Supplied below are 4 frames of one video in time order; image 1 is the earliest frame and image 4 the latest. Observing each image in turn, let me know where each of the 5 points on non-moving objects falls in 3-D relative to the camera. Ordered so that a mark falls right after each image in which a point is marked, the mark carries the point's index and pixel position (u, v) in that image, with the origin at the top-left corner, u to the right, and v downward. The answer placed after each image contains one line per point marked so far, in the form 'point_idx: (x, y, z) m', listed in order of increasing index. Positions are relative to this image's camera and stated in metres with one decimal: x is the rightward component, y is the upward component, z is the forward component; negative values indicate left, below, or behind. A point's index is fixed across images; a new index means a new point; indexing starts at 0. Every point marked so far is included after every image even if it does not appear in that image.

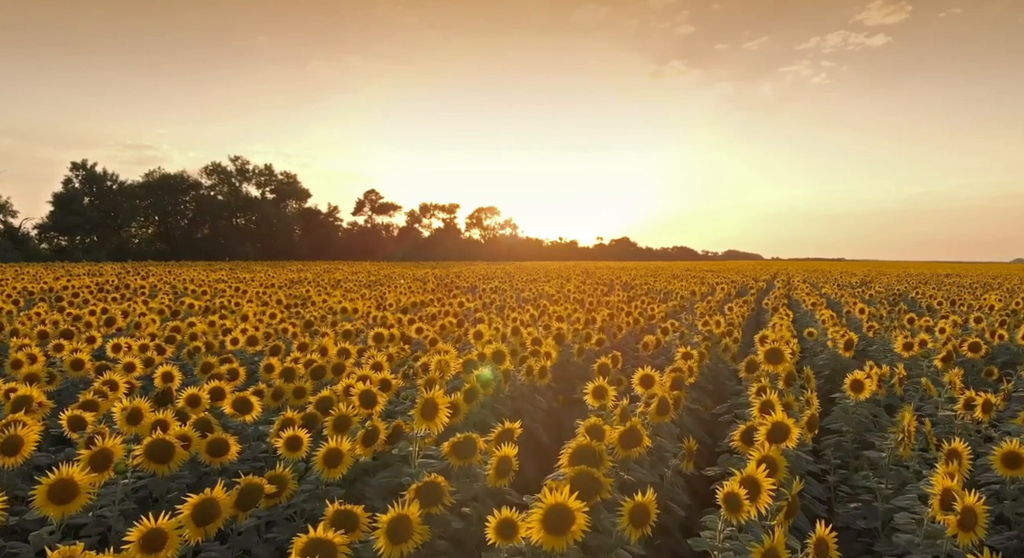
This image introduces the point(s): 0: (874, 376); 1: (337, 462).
0: (+3.7, -1.0, +7.4) m
1: (-1.2, -1.3, +5.1) m
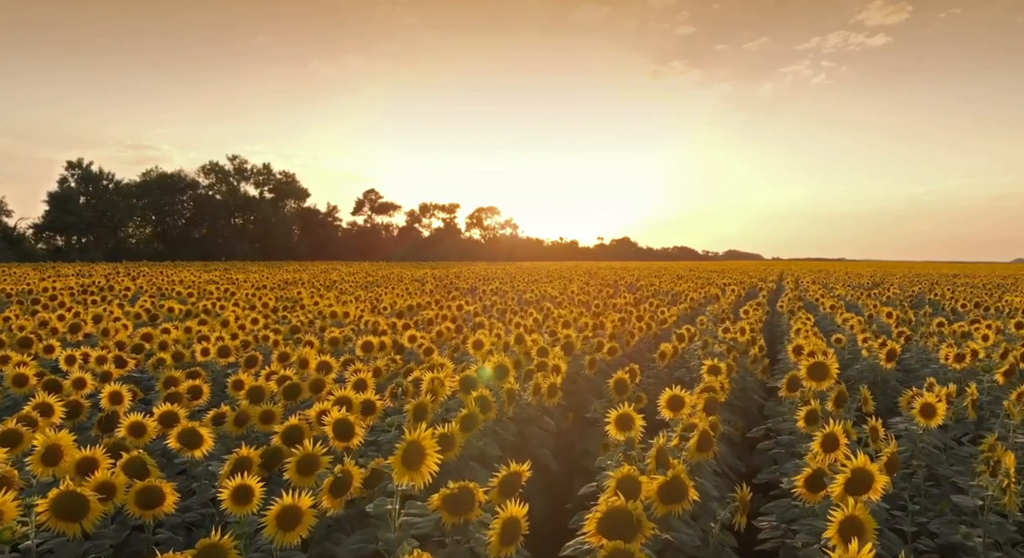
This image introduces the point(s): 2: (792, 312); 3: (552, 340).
0: (+3.8, -1.0, +6.2) m
1: (-1.2, -1.4, +4.0) m
2: (+7.4, -0.9, +19.0) m
3: (+0.6, -1.0, +11.3) m
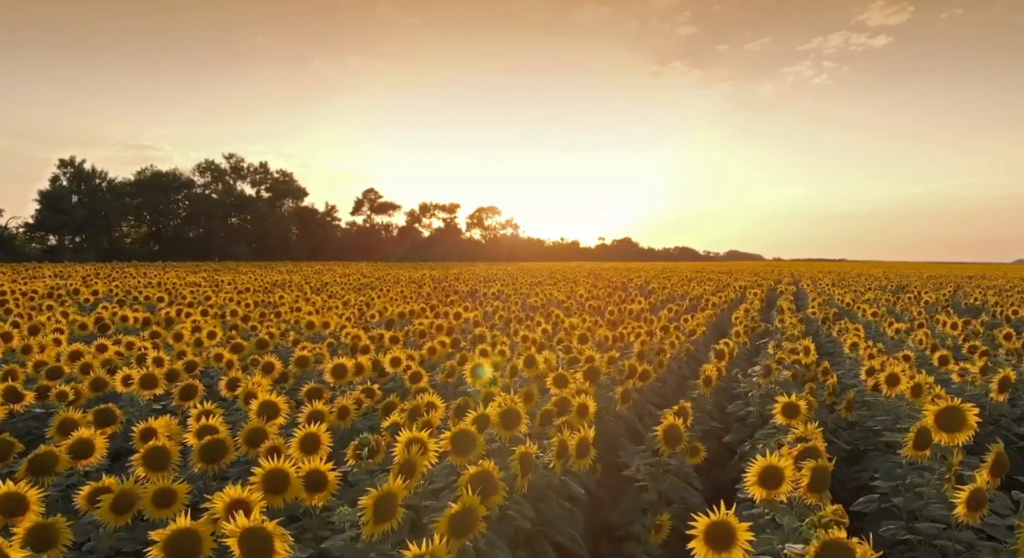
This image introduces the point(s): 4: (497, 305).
0: (+3.9, -1.1, +4.1) m
1: (-1.1, -1.4, +1.9) m
2: (+7.5, -1.0, +16.8) m
3: (+0.7, -1.1, +9.1) m
4: (-0.4, -0.7, +18.4) m
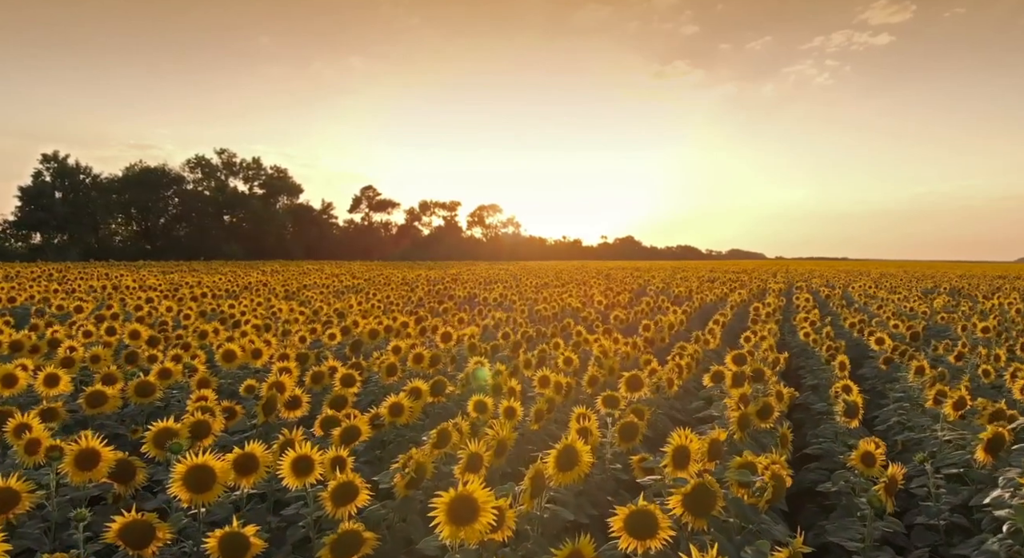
0: (+4.0, -1.3, +0.1) m
1: (-1.0, -1.6, -2.1) m
2: (+7.6, -1.1, +12.8) m
3: (+0.9, -1.2, +5.1) m
4: (-0.2, -0.8, +14.4) m
